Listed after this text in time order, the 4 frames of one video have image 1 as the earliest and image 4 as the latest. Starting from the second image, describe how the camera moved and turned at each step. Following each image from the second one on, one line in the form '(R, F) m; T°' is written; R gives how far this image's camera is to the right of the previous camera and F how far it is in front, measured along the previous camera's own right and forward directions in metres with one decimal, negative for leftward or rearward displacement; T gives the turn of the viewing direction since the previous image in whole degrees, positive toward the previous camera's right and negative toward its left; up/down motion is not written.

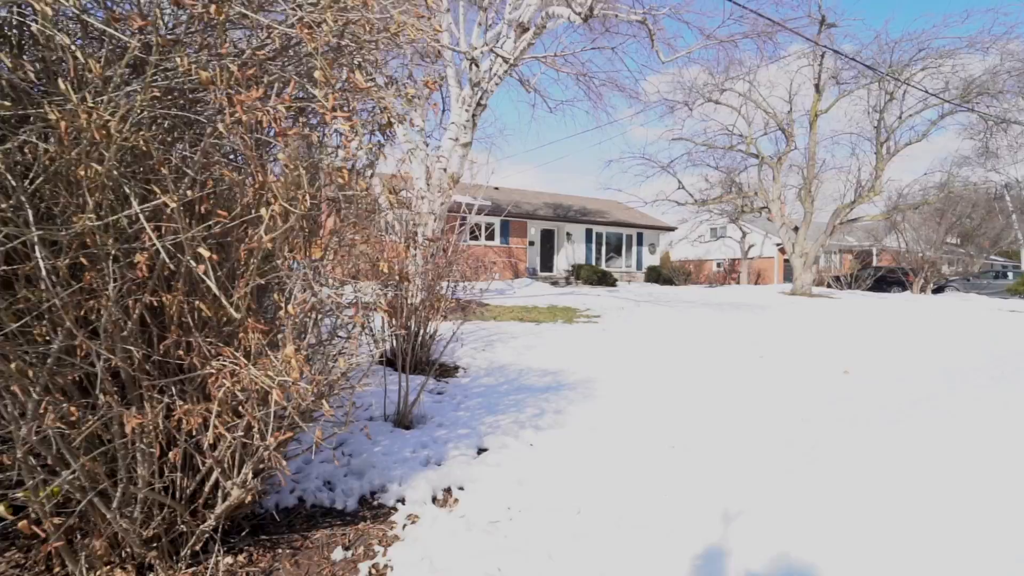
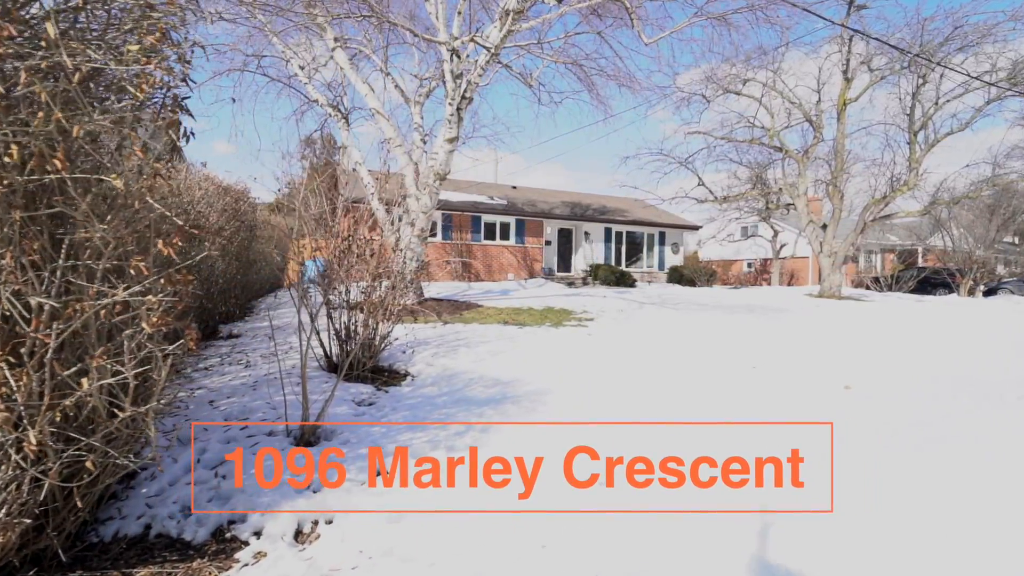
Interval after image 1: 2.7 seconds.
(+0.8, +0.5) m; -4°
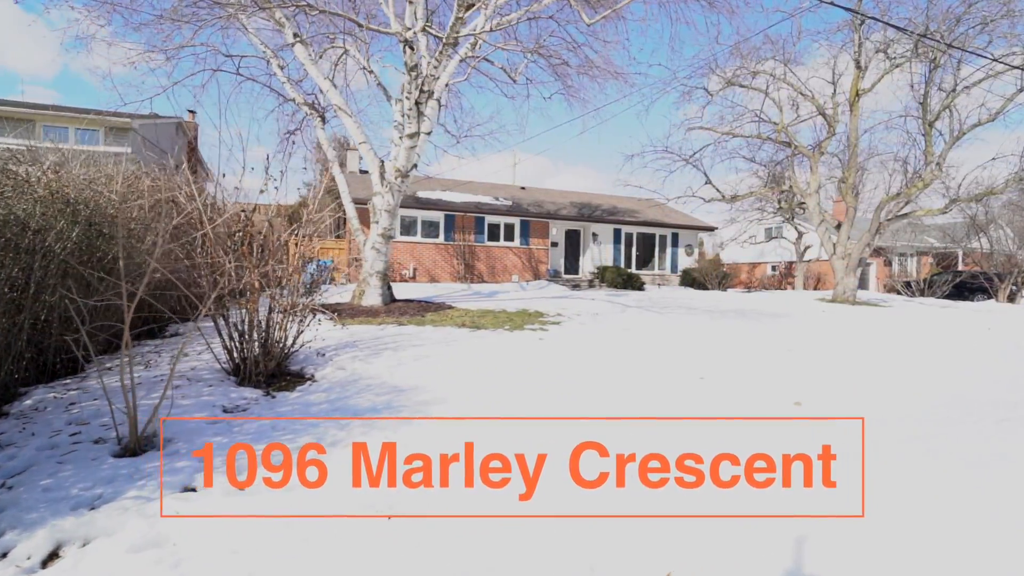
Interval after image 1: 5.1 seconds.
(+1.2, +0.4) m; -4°
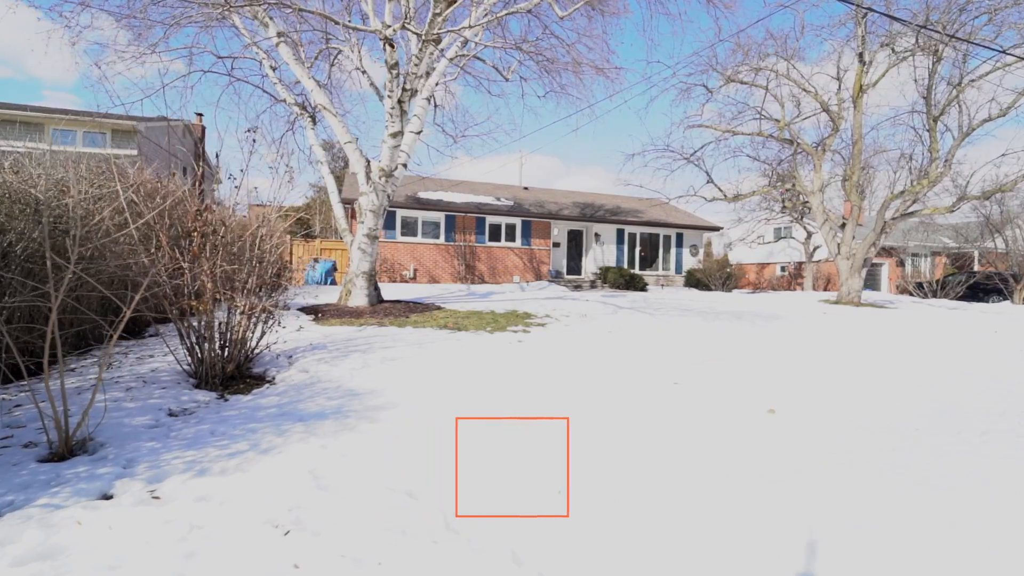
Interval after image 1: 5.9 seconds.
(+0.5, +0.2) m; -2°
